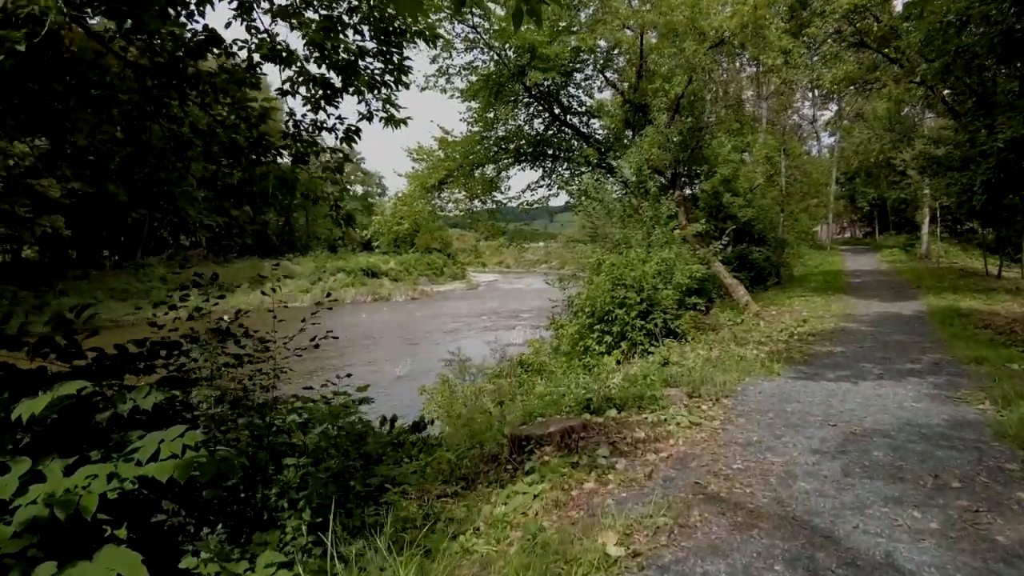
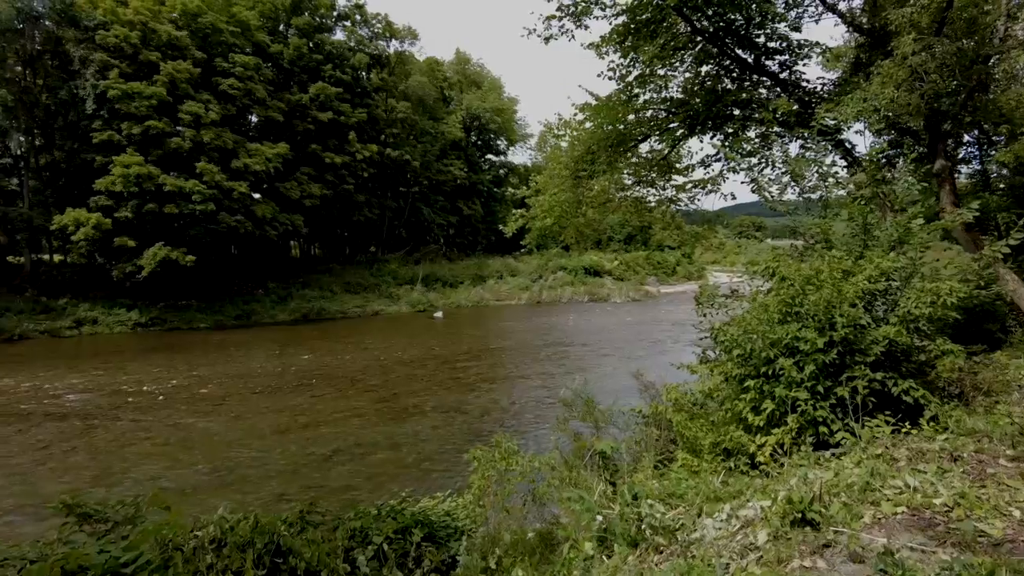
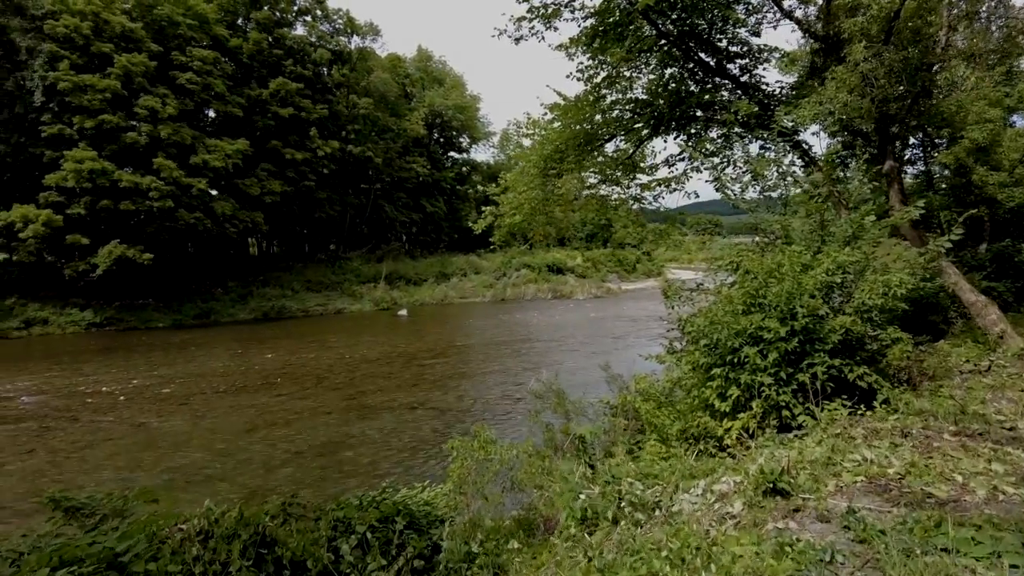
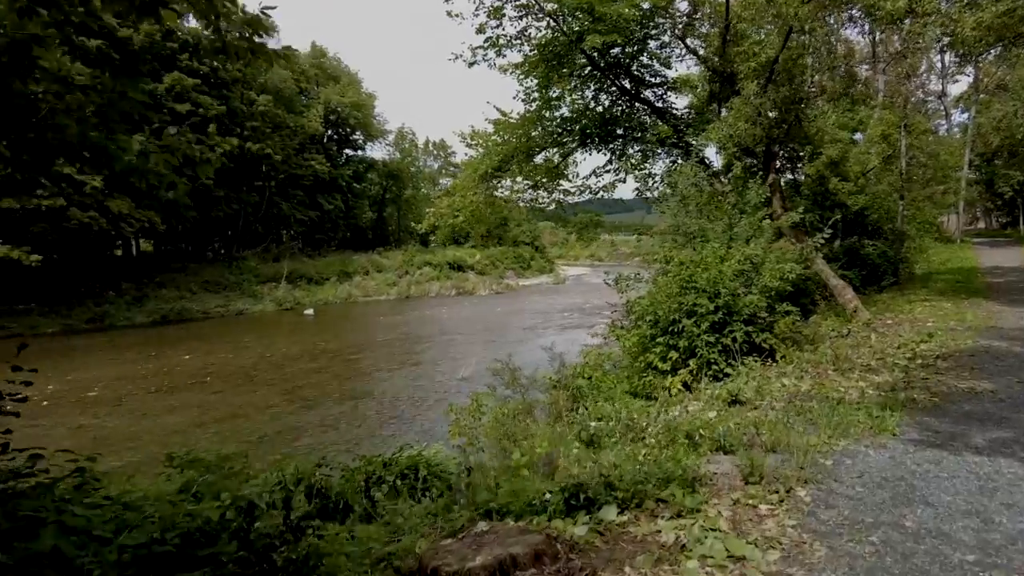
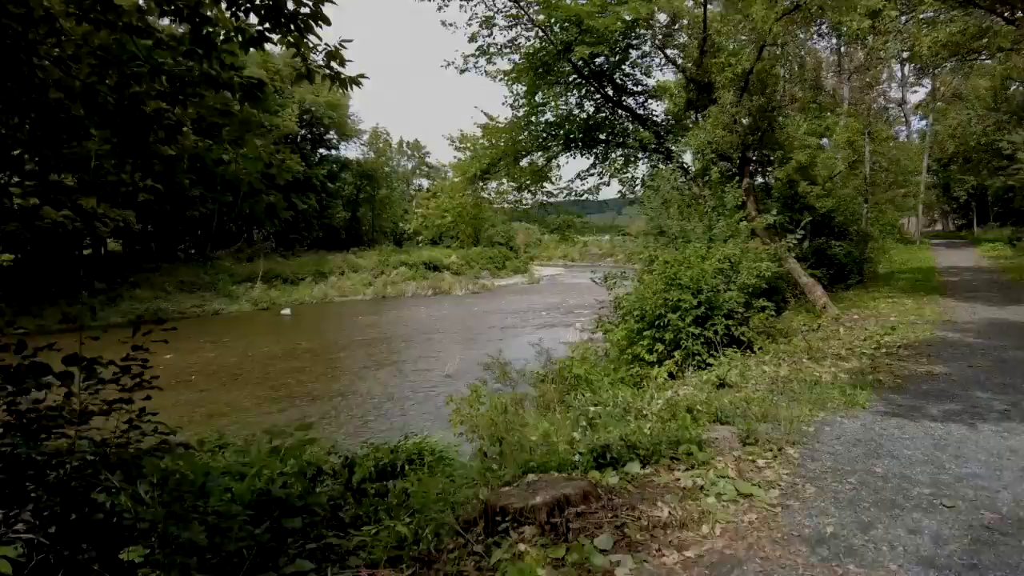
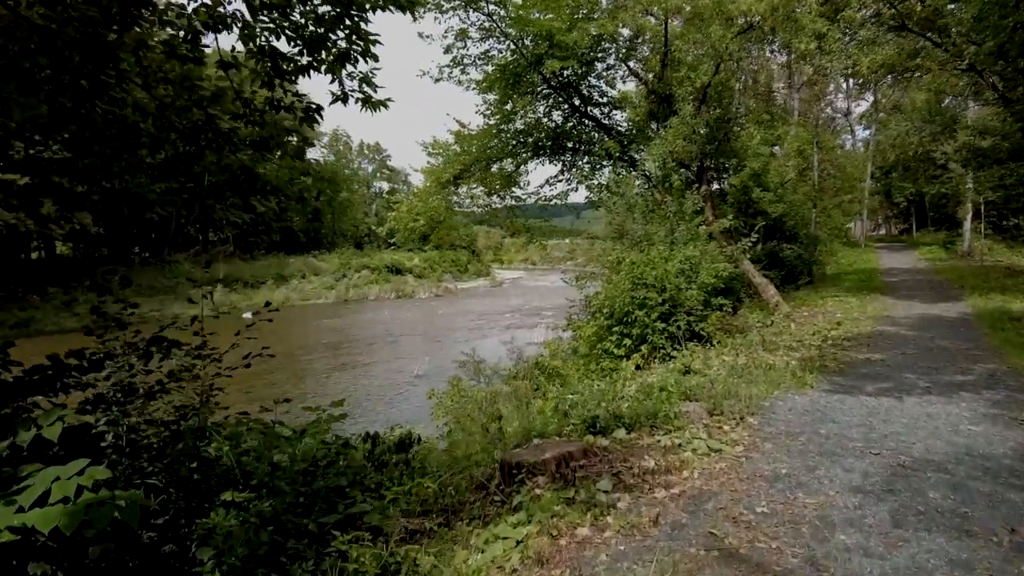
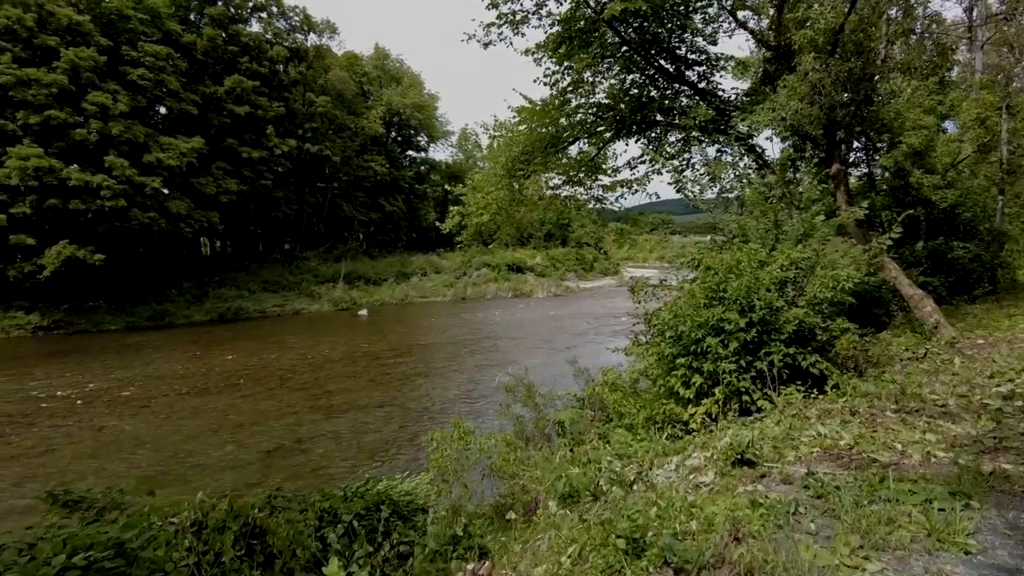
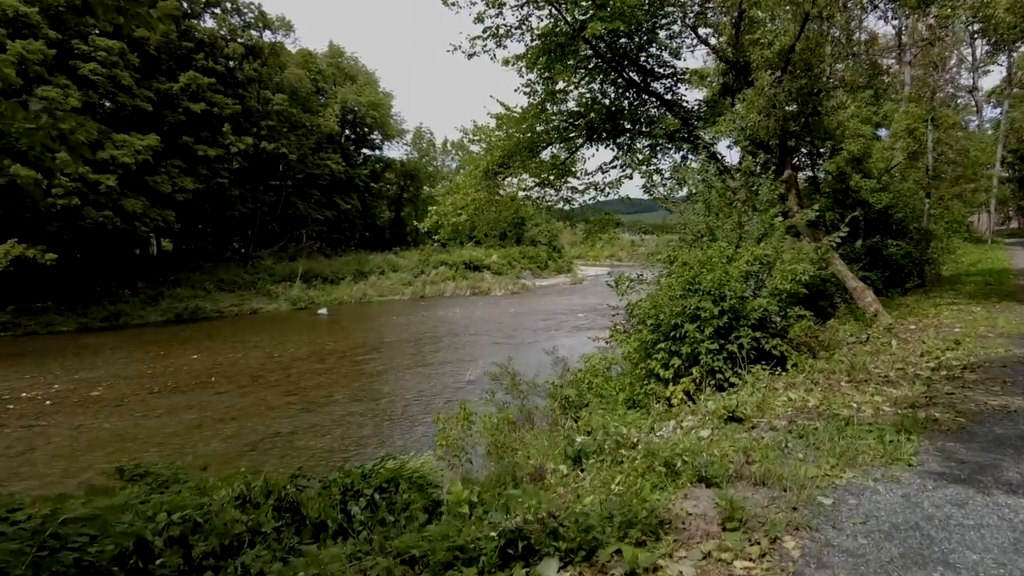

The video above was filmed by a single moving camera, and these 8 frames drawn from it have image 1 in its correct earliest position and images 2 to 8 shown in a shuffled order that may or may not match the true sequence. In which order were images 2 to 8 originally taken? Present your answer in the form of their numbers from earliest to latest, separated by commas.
6, 5, 4, 8, 7, 3, 2
